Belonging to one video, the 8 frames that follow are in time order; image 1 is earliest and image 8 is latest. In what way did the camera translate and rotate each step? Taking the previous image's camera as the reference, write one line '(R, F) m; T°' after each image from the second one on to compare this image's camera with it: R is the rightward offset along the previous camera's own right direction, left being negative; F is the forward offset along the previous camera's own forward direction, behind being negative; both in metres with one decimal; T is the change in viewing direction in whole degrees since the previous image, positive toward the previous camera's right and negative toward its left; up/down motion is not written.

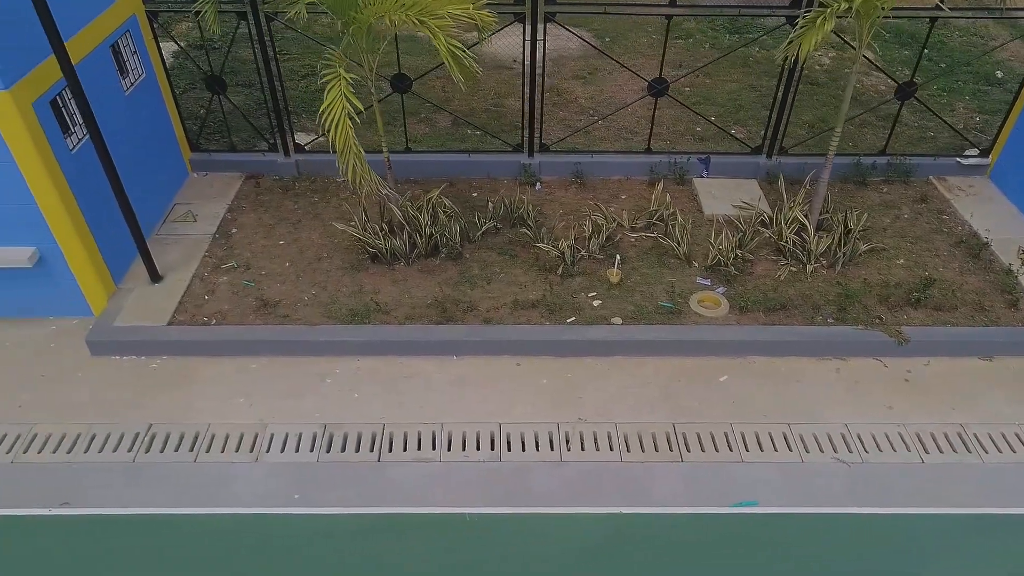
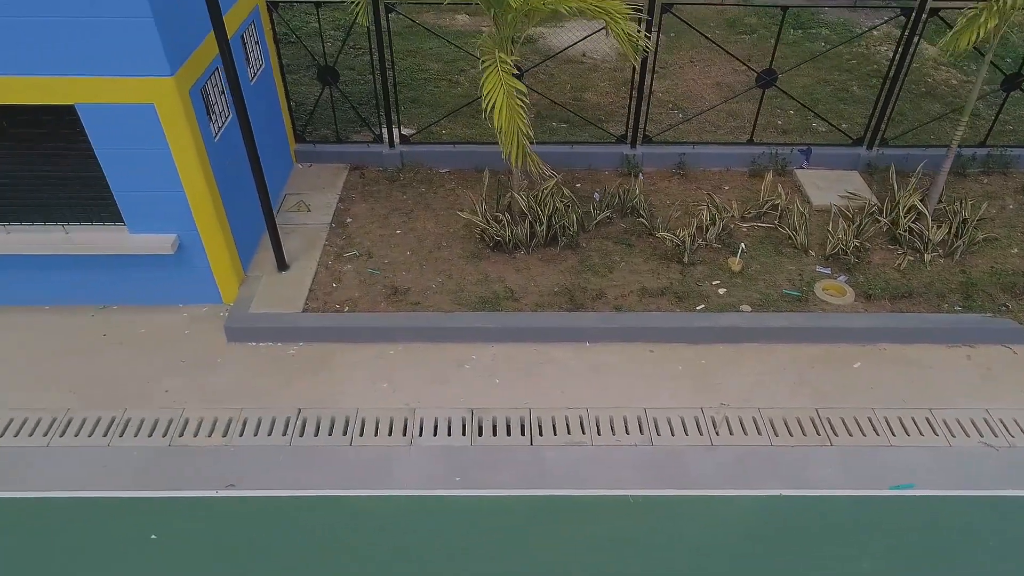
(-0.6, 0.0) m; 0°
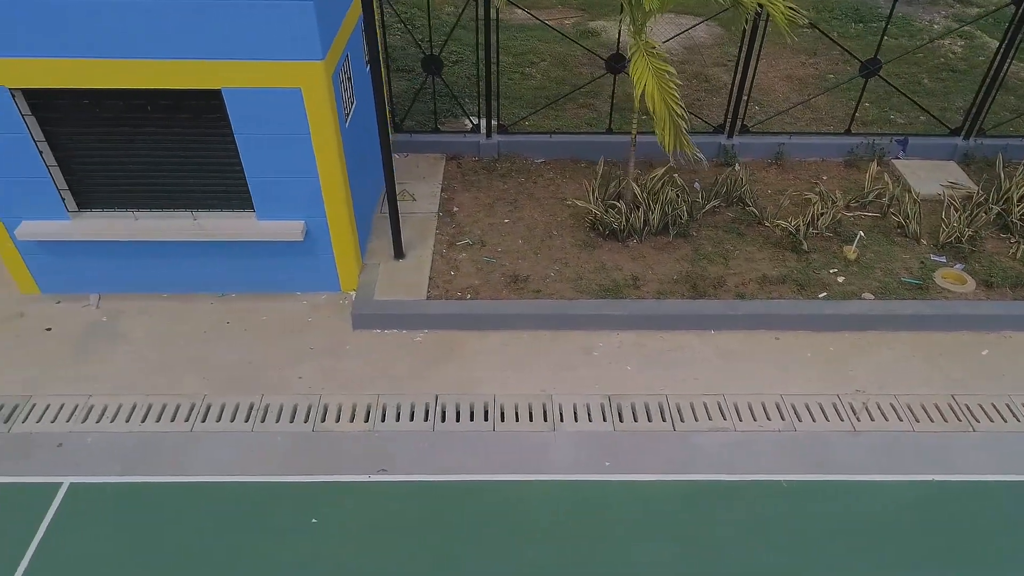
(-0.6, 0.0) m; 0°
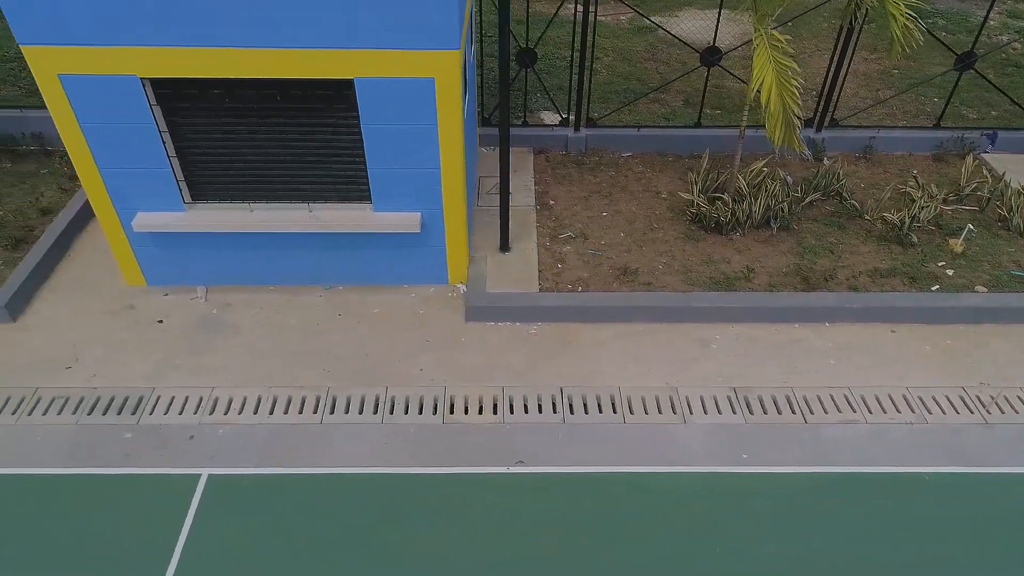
(-0.5, 0.0) m; 0°
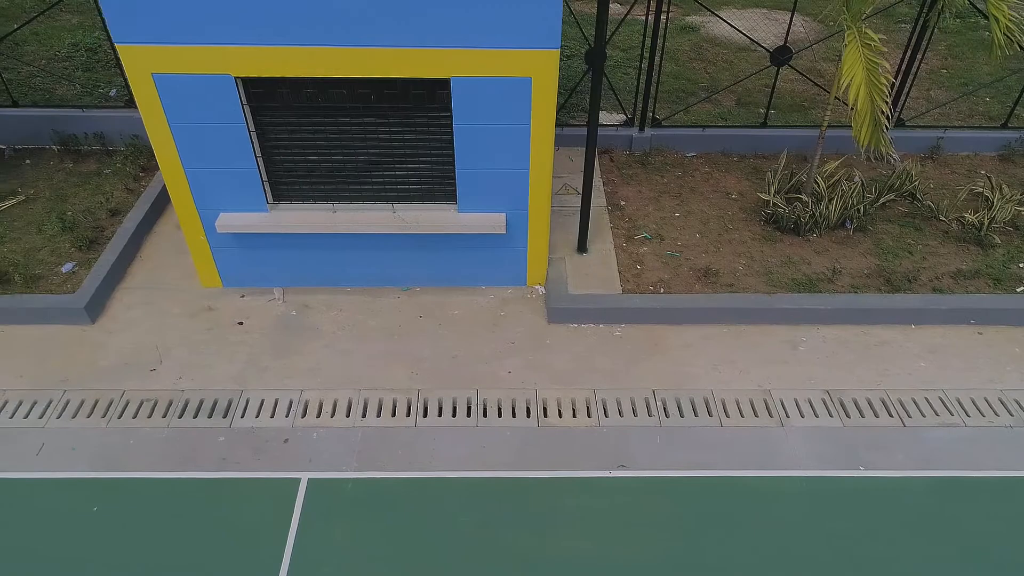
(-0.4, 0.0) m; 0°
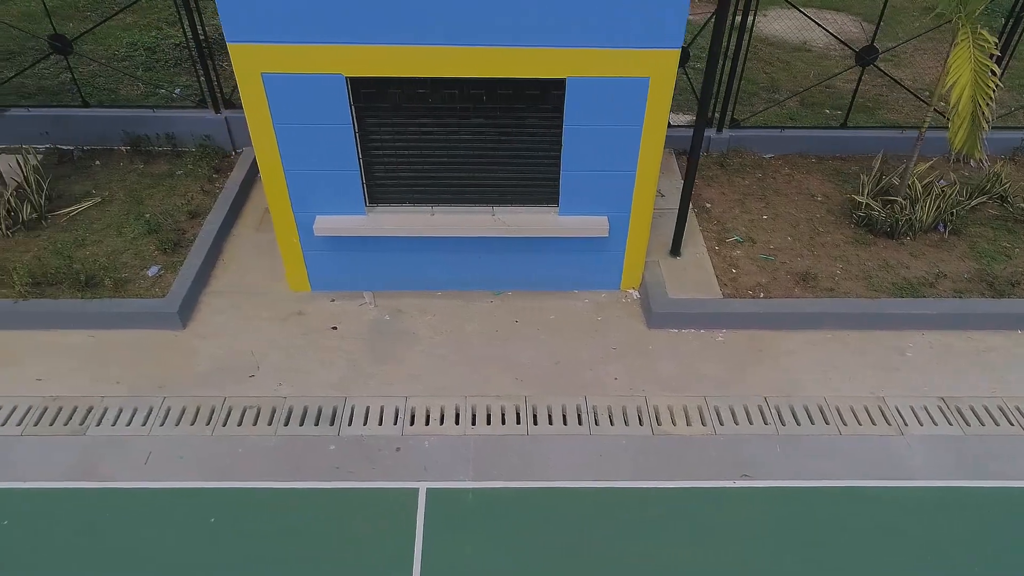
(-0.4, +0.1) m; 0°
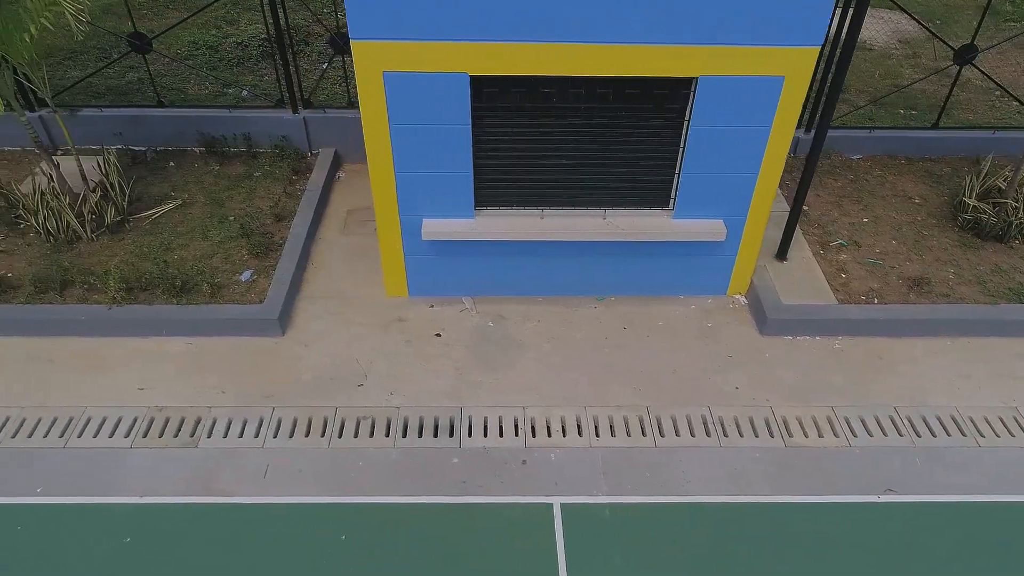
(-0.5, +0.1) m; 0°
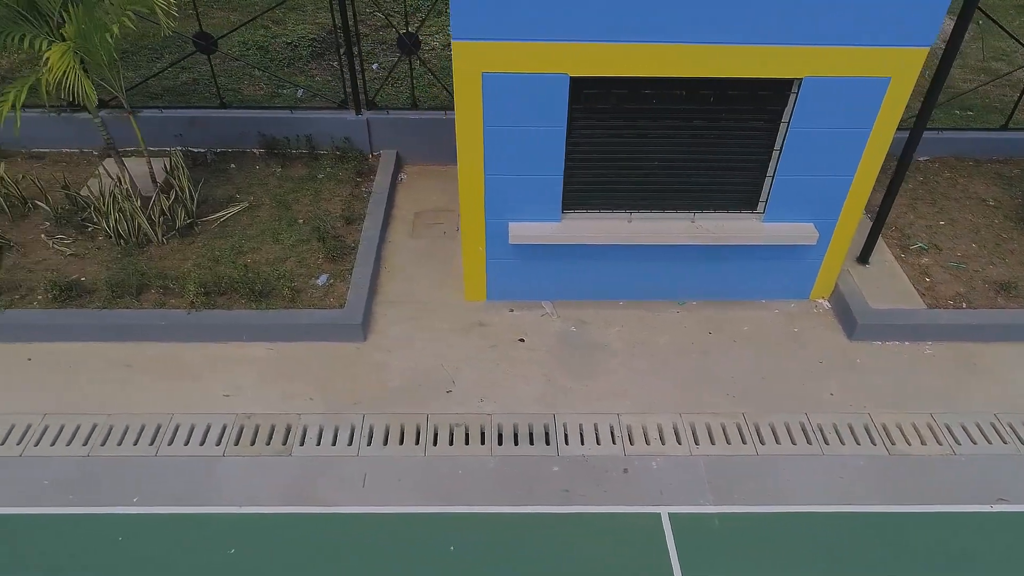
(-0.4, +0.1) m; 0°
